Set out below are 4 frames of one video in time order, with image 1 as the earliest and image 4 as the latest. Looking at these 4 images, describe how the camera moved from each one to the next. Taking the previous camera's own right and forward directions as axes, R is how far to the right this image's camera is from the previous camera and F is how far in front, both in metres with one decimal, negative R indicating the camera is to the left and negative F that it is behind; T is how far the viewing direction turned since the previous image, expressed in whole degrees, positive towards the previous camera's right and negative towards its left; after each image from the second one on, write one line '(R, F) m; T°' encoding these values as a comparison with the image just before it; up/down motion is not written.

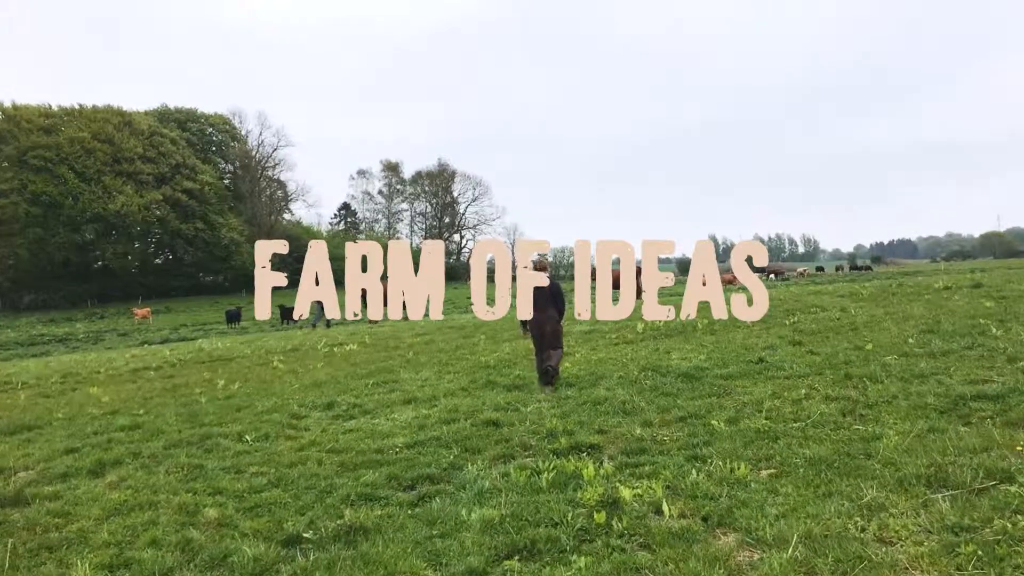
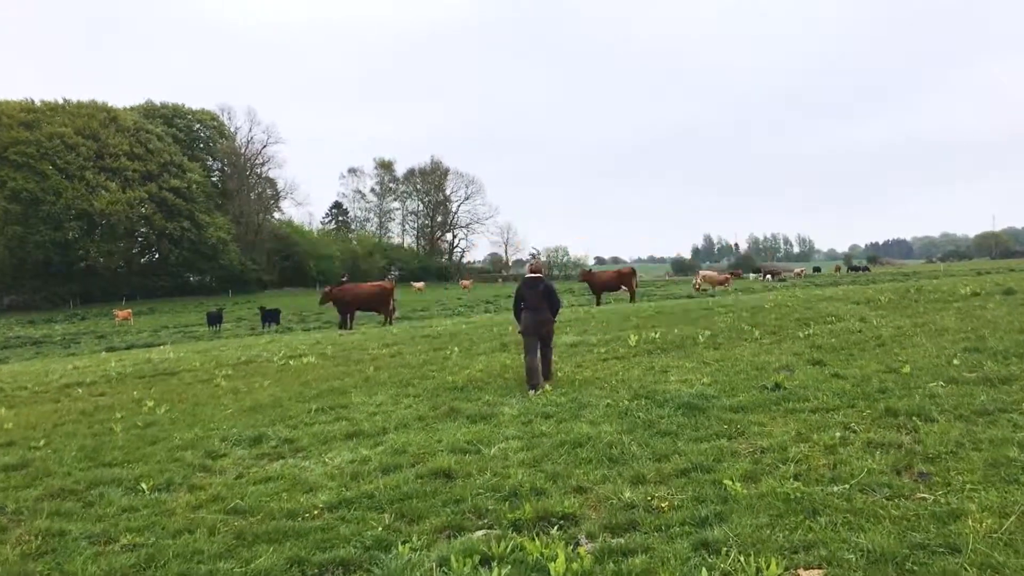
(+0.3, +1.8) m; 0°
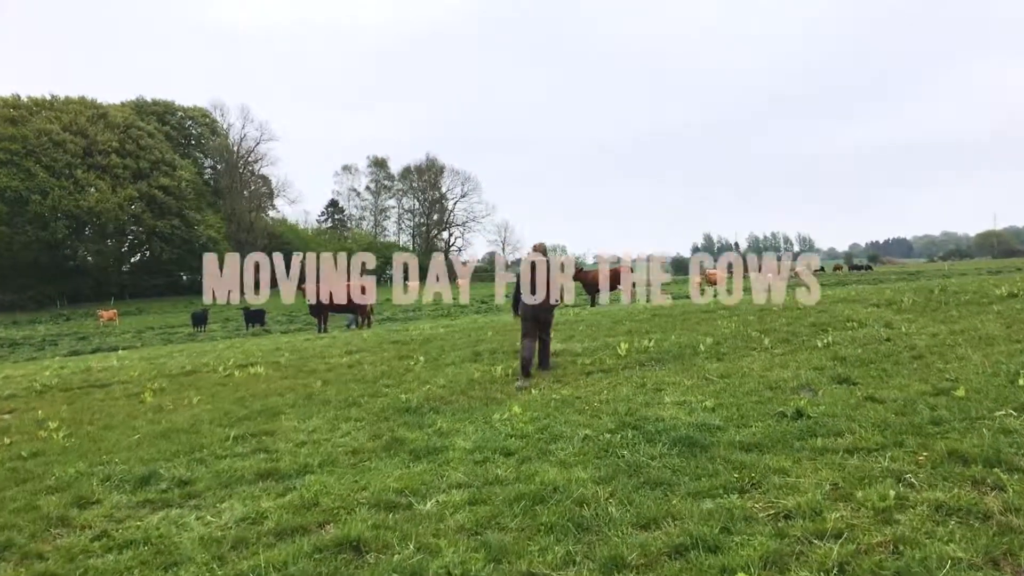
(+0.4, +1.8) m; 0°
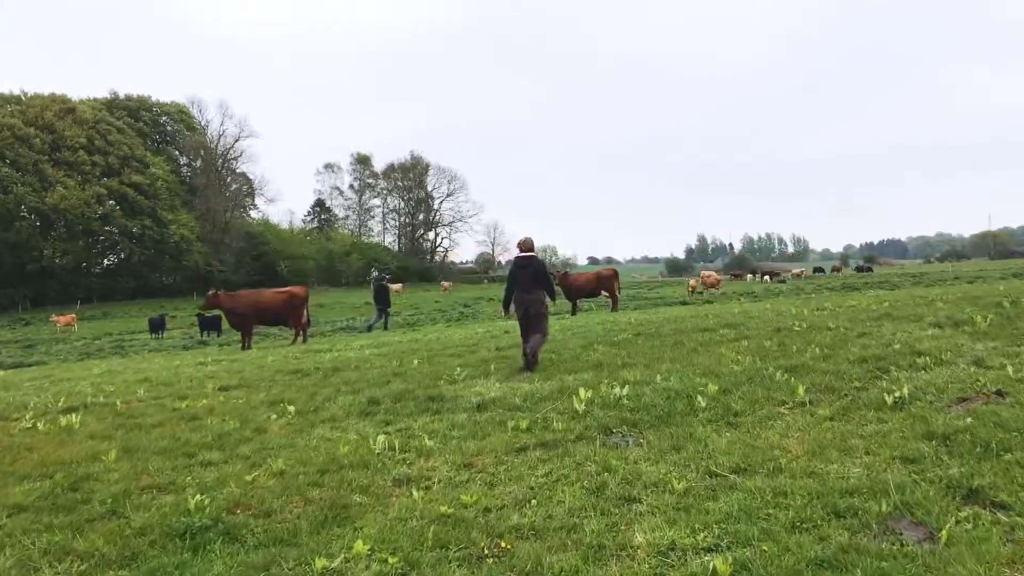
(+0.9, +3.9) m; 0°
